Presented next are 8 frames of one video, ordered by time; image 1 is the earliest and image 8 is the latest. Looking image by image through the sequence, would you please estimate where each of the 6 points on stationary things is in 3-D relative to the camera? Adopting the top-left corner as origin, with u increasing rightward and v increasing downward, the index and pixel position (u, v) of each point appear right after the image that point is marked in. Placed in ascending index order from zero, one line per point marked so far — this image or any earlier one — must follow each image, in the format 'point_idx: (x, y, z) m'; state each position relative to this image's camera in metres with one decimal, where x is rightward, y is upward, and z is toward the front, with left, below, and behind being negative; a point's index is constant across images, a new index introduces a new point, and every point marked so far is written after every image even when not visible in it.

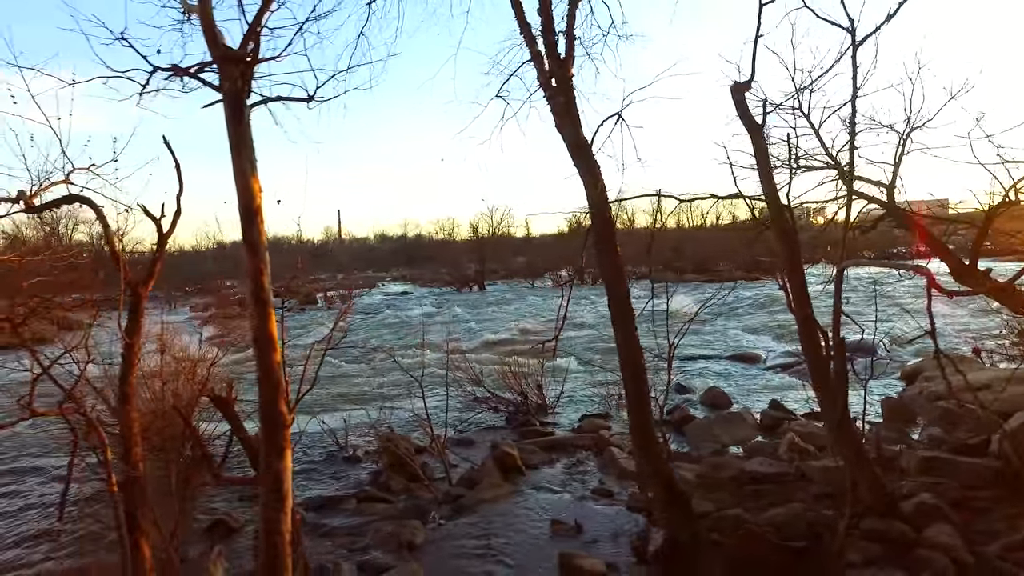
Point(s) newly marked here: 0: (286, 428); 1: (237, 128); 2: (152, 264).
0: (-1.2, -0.8, +3.9) m
1: (-1.5, +0.9, +3.9) m
2: (-2.7, +0.2, +5.4) m
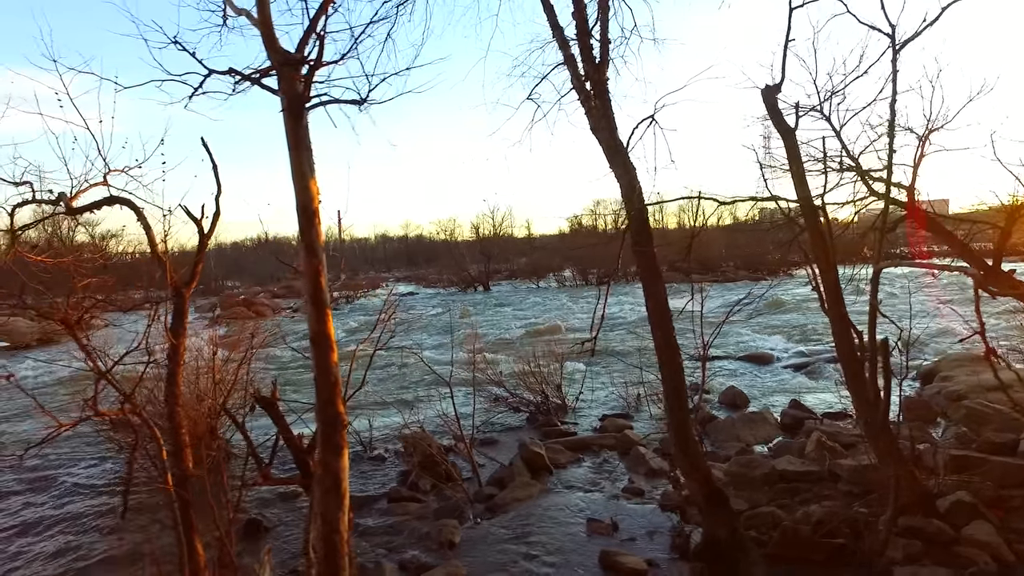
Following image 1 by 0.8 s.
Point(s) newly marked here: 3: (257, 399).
0: (-0.9, -0.8, +4.0) m
1: (-1.2, +0.9, +4.0) m
2: (-2.4, +0.2, +5.4) m
3: (-1.7, -0.8, +5.0) m
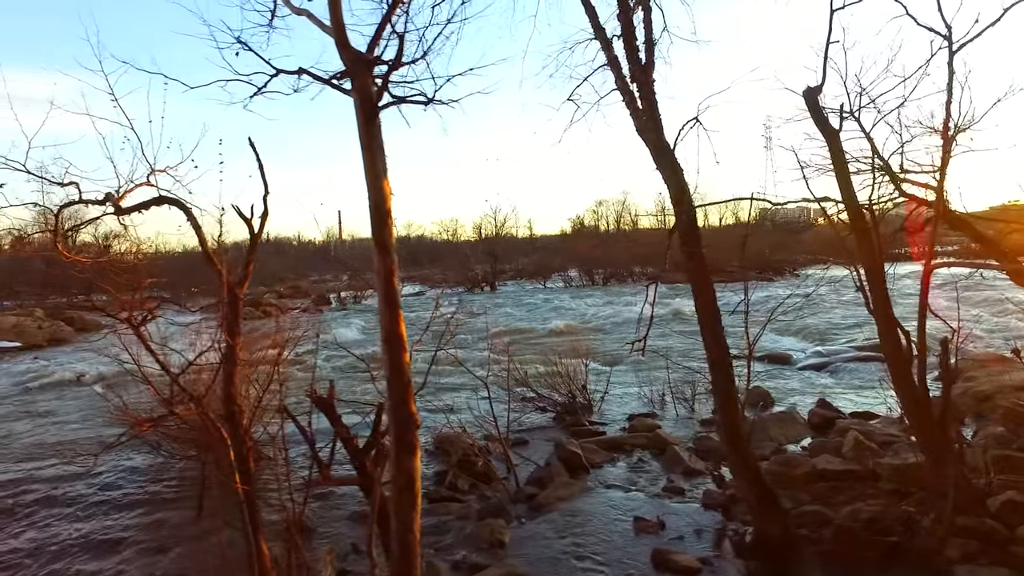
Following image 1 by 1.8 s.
0: (-0.5, -0.8, +4.0) m
1: (-0.8, +0.9, +4.0) m
2: (-2.0, +0.2, +5.4) m
3: (-1.4, -0.8, +5.0) m
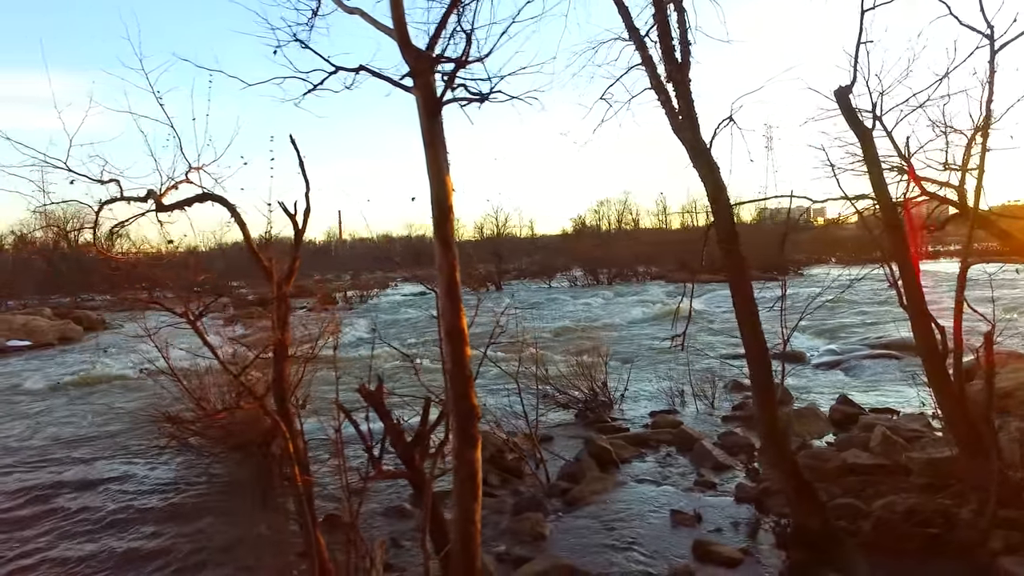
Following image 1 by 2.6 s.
0: (-0.2, -0.7, +4.1) m
1: (-0.4, +0.9, +4.1) m
2: (-1.6, +0.2, +5.5) m
3: (-1.0, -0.7, +5.1) m
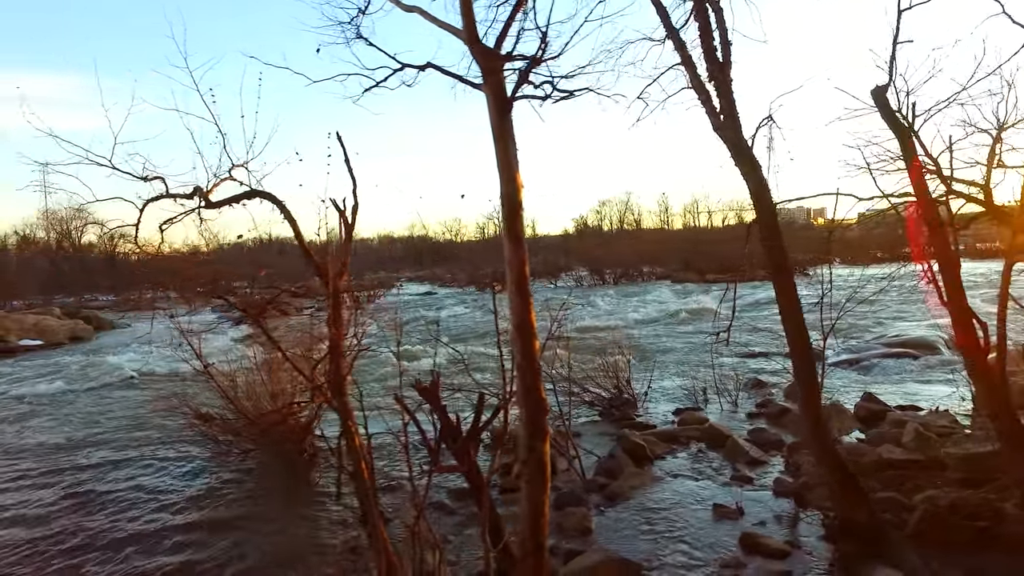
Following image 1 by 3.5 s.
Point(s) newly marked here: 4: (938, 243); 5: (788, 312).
0: (+0.2, -0.7, +4.1) m
1: (-0.1, +0.9, +4.1) m
2: (-1.3, +0.2, +5.6) m
3: (-0.6, -0.7, +5.1) m
4: (+3.5, +0.4, +6.0) m
5: (+2.2, -0.2, +5.9) m
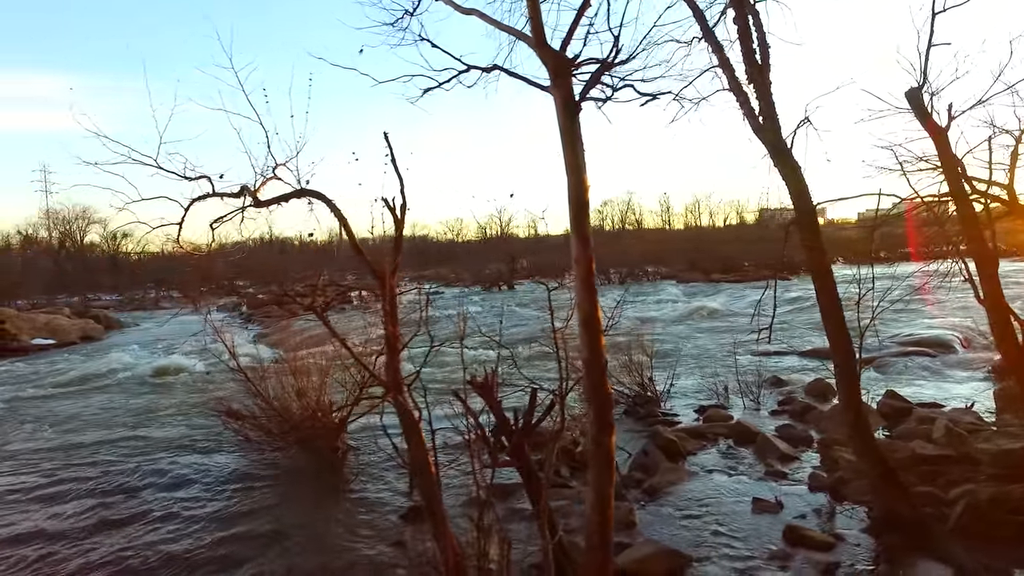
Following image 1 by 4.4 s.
0: (+0.6, -0.7, +4.2) m
1: (+0.3, +0.9, +4.2) m
2: (-0.9, +0.3, +5.6) m
3: (-0.3, -0.7, +5.2) m
4: (+3.9, +0.4, +6.1) m
5: (+2.6, -0.2, +6.0) m
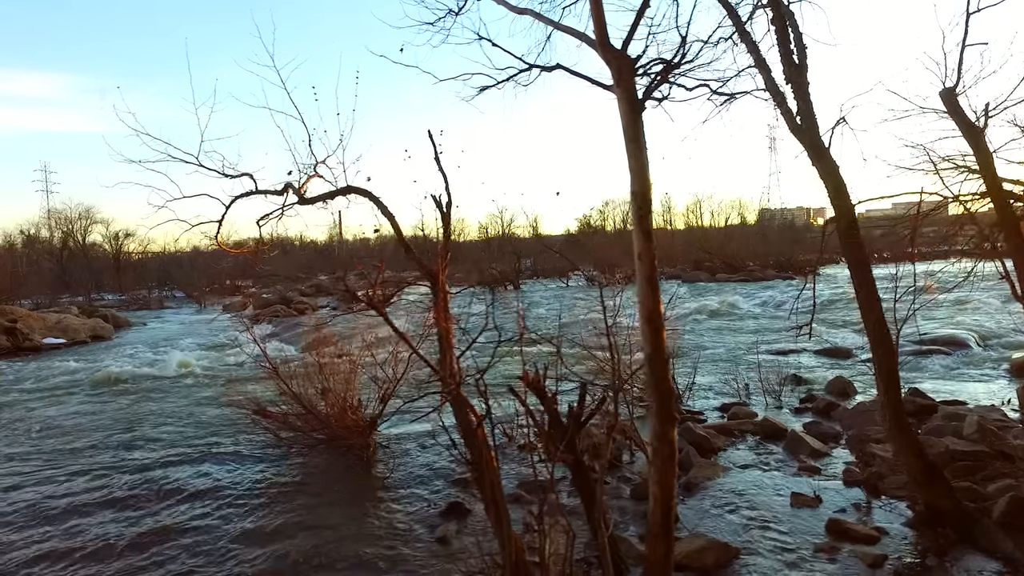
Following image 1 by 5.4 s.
0: (+0.9, -0.7, +4.3) m
1: (+0.7, +1.0, +4.3) m
2: (-0.5, +0.3, +5.7) m
3: (+0.1, -0.7, +5.3) m
4: (+4.2, +0.4, +6.2) m
5: (+3.0, -0.1, +6.1) m
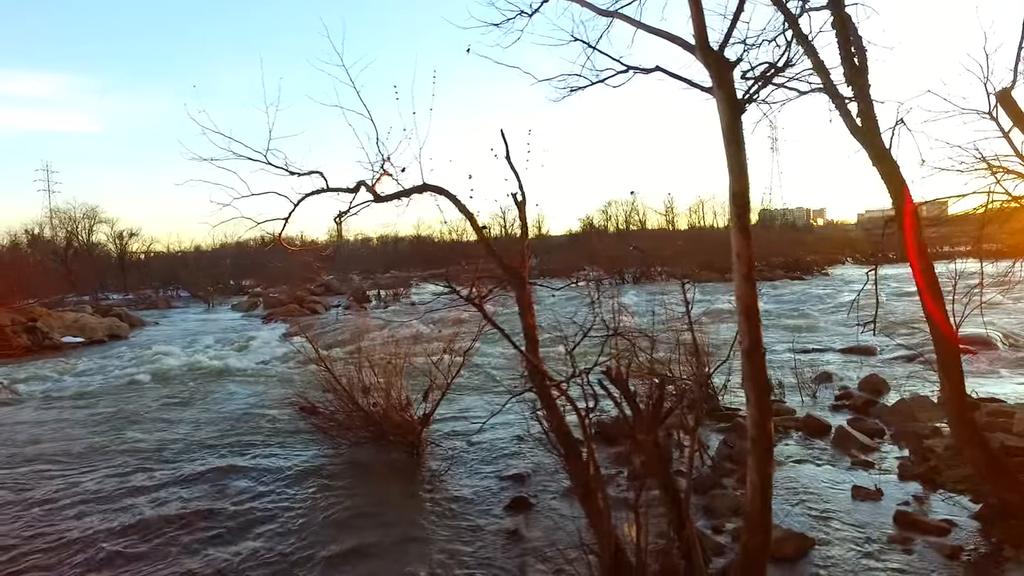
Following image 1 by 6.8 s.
0: (+1.6, -0.6, +4.4) m
1: (+1.3, +1.0, +4.4) m
2: (+0.1, +0.3, +5.8) m
3: (+0.7, -0.6, +5.4) m
4: (+4.8, +0.4, +6.3) m
5: (+3.6, -0.1, +6.2) m
